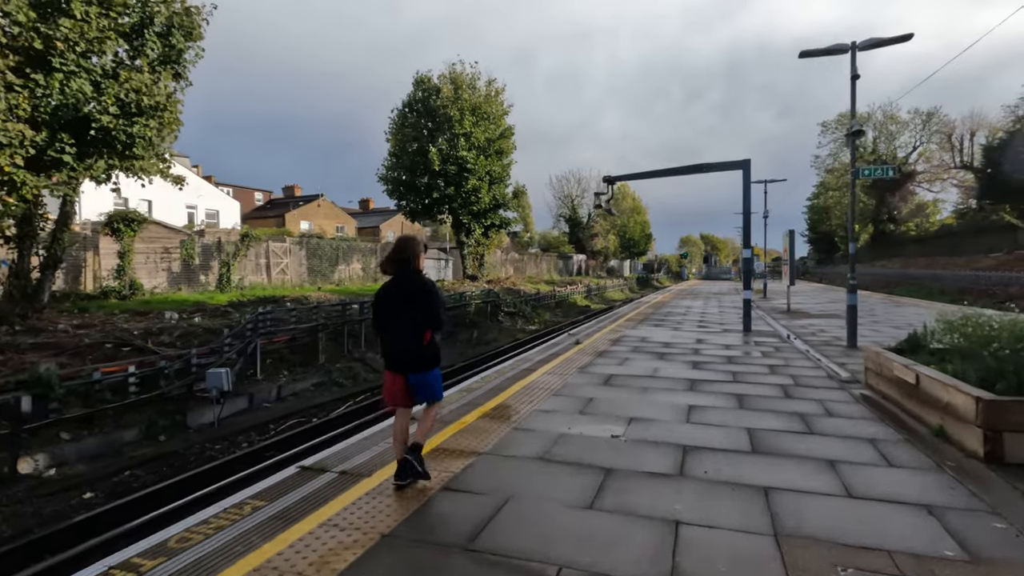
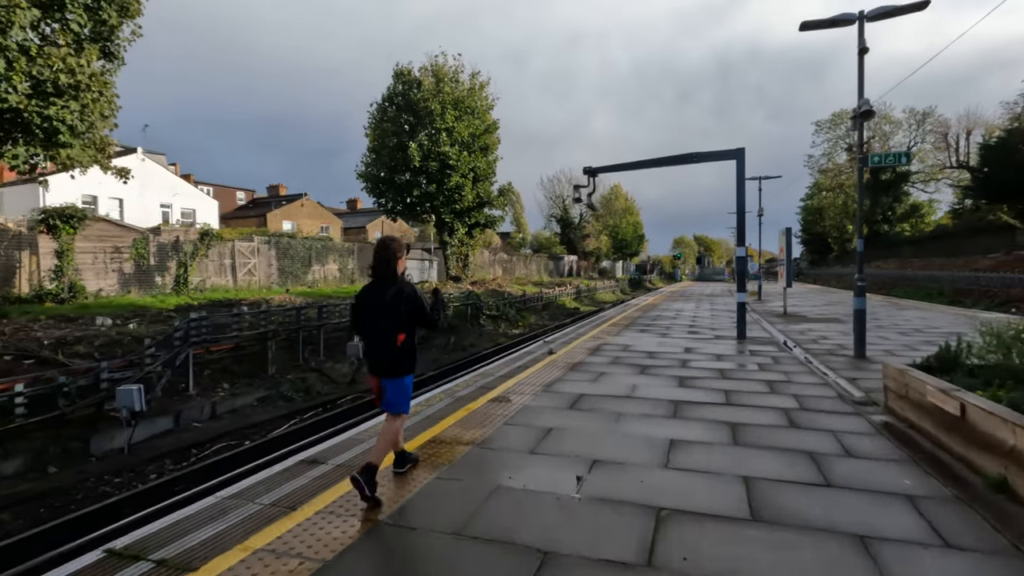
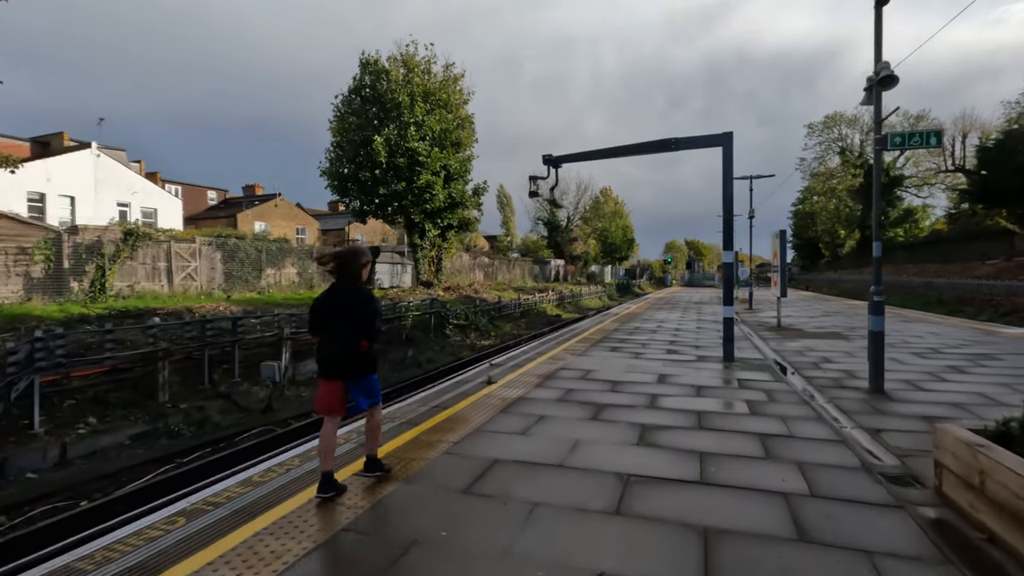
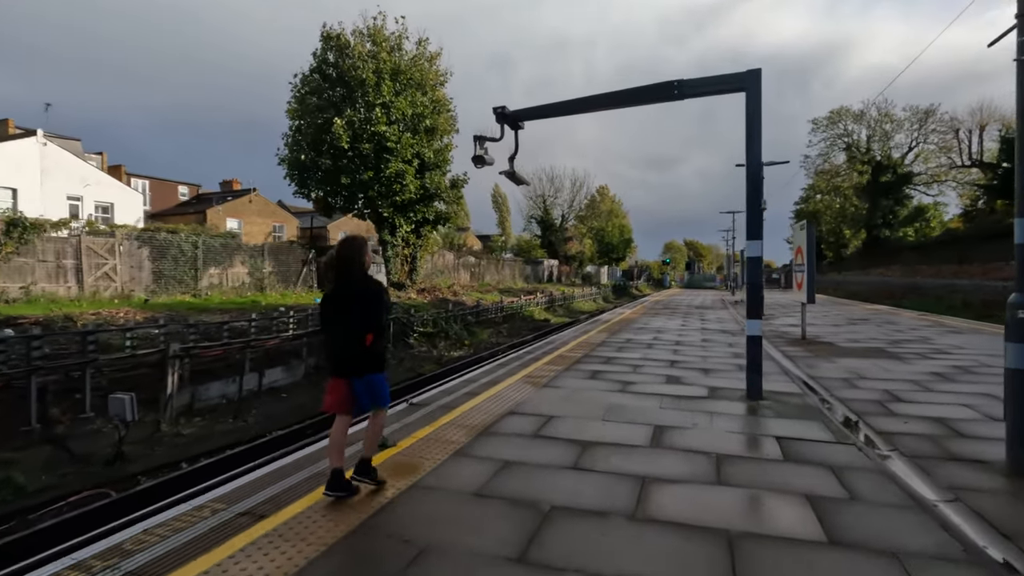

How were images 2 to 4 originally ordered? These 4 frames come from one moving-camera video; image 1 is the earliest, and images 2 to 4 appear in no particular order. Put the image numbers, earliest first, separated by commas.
2, 3, 4
